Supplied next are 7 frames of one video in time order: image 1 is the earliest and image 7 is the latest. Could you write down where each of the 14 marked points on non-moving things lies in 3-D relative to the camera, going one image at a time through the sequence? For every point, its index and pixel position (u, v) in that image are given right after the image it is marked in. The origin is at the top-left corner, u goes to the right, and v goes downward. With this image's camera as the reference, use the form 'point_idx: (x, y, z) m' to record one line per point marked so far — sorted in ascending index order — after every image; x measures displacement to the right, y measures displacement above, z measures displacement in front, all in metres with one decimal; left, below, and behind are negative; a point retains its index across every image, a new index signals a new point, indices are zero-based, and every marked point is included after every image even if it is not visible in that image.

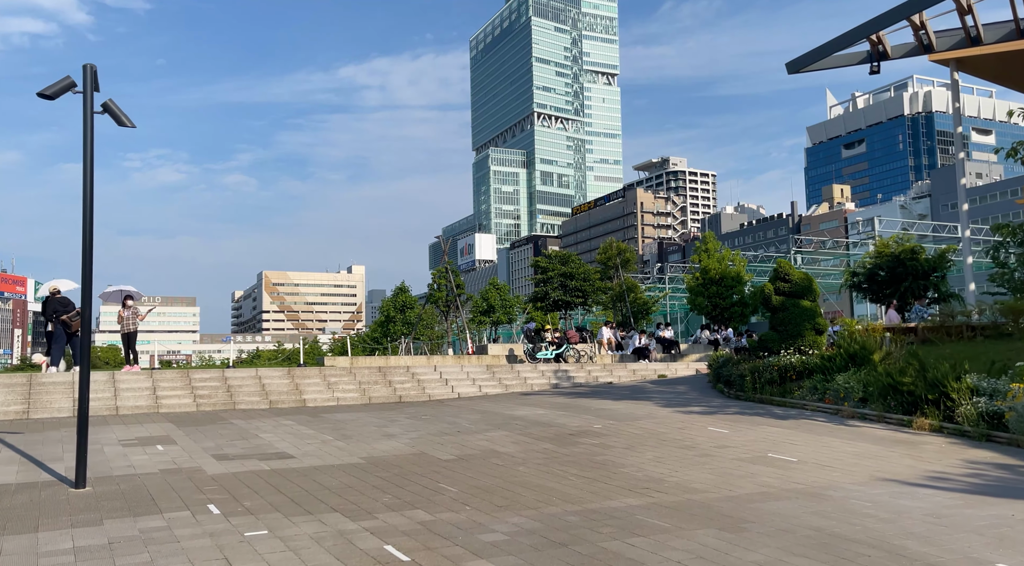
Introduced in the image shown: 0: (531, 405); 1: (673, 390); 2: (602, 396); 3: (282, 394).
0: (+0.5, -2.8, +17.6) m
1: (+4.0, -2.7, +19.1) m
2: (+2.3, -2.8, +19.2) m
3: (-5.6, -2.7, +18.7) m
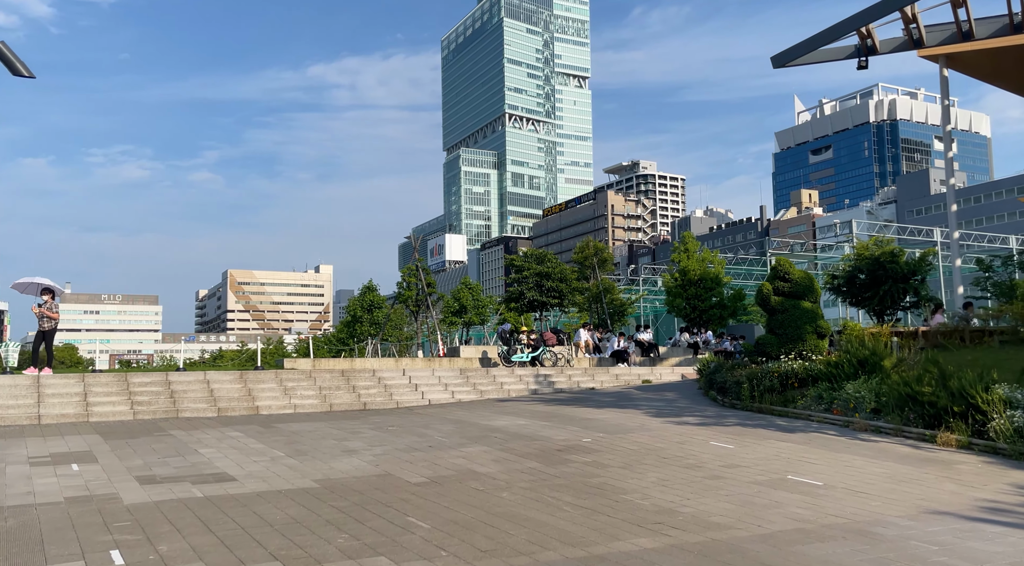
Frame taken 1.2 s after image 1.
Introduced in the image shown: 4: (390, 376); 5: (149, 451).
0: (0.0, -2.7, +16.0) m
1: (+3.4, -2.7, +17.6) m
2: (+1.7, -2.8, +17.7) m
3: (-6.1, -2.6, +16.9) m
4: (-3.1, -2.4, +19.8) m
5: (-5.4, -2.5, +11.5) m
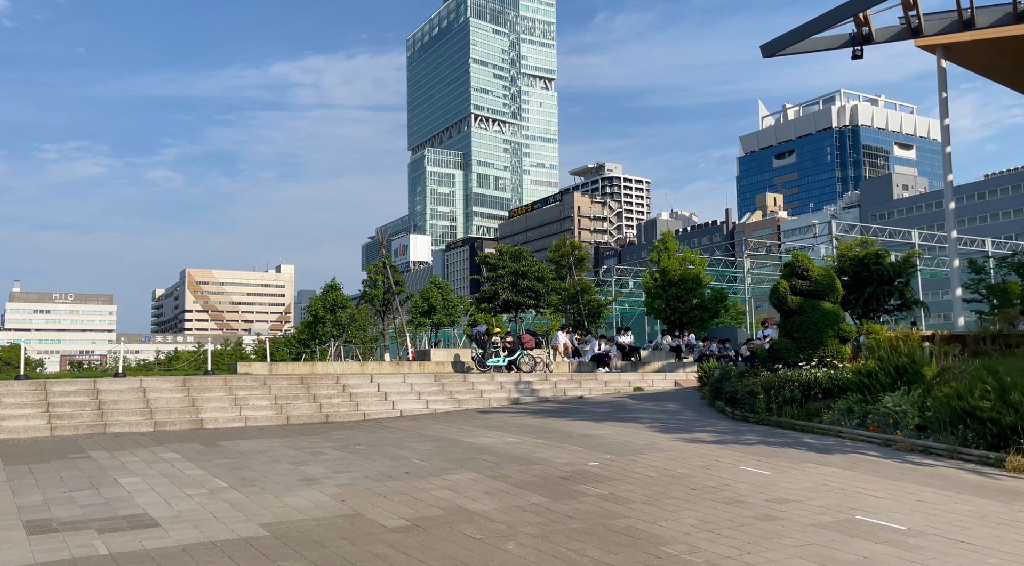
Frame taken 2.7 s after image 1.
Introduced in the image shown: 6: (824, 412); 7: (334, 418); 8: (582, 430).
0: (-0.3, -2.6, +14.0) m
1: (+3.1, -2.6, +15.8) m
2: (+1.3, -2.7, +15.8) m
3: (-6.4, -2.5, +14.6) m
4: (-3.6, -2.3, +17.7) m
5: (-5.5, -2.4, +9.3) m
6: (+5.2, -2.2, +12.9) m
7: (-3.6, -2.8, +15.7) m
8: (+1.3, -2.6, +13.4) m
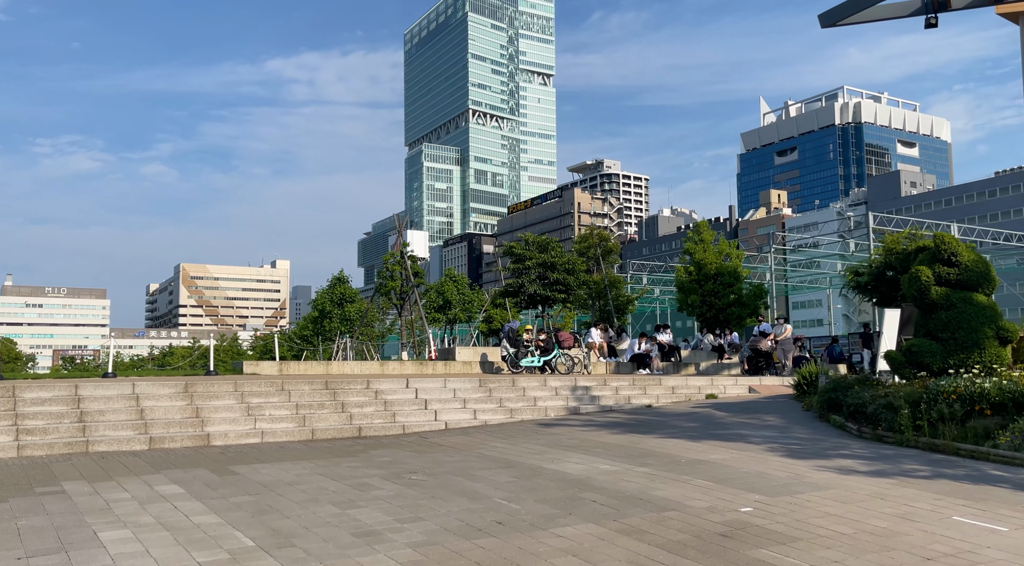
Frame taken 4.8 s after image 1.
0: (+0.9, -2.4, +11.3) m
1: (+4.3, -2.4, +13.1) m
2: (+2.6, -2.5, +13.1) m
3: (-5.2, -2.2, +11.8) m
4: (-2.4, -2.0, +14.9) m
5: (-4.2, -2.2, +6.5) m
6: (+6.4, -2.0, +10.2) m
7: (-2.4, -2.5, +13.0) m
8: (+2.5, -2.4, +10.7) m
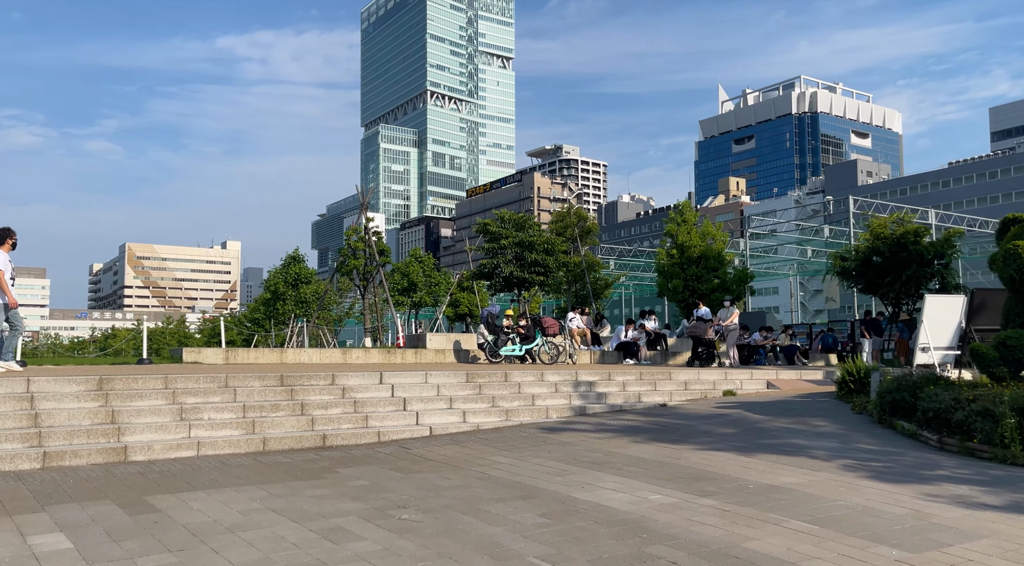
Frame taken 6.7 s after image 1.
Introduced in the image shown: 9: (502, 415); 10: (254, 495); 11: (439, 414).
0: (+1.0, -2.1, +8.8) m
1: (+4.3, -2.1, +10.9) m
2: (+2.6, -2.2, +10.7) m
3: (-5.1, -1.8, +9.0) m
4: (-2.4, -1.6, +12.3) m
5: (-3.8, -1.9, +3.8) m
6: (+6.6, -1.8, +8.1) m
7: (-2.4, -2.1, +10.4) m
8: (+2.6, -2.1, +8.4) m
9: (-0.2, -2.1, +12.2) m
10: (-2.5, -2.1, +7.6) m
11: (-1.1, -2.0, +11.7) m
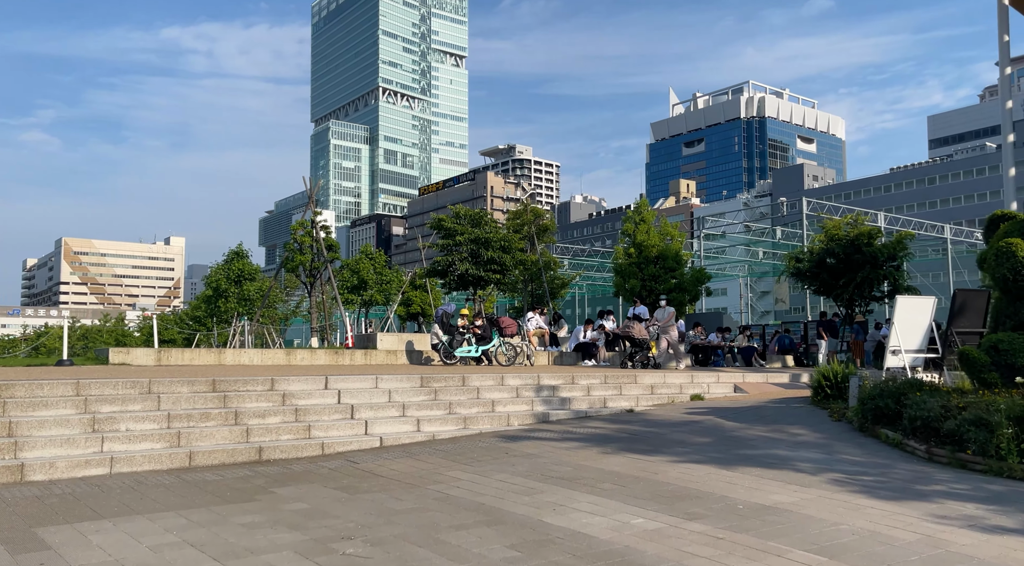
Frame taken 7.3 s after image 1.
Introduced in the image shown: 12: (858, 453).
0: (+0.6, -2.1, +7.9) m
1: (+3.8, -2.1, +10.2) m
2: (+2.0, -2.1, +9.9) m
3: (-5.5, -1.7, +7.8) m
4: (-3.0, -1.5, +11.2) m
5: (-3.9, -1.8, +2.6) m
6: (+6.3, -1.8, +7.5) m
7: (-2.9, -2.1, +9.3) m
8: (+2.2, -2.1, +7.6) m
9: (-0.8, -2.0, +11.2) m
10: (-2.9, -2.0, +6.4) m
11: (-1.7, -1.9, +10.7) m
12: (+4.3, -2.1, +9.5) m
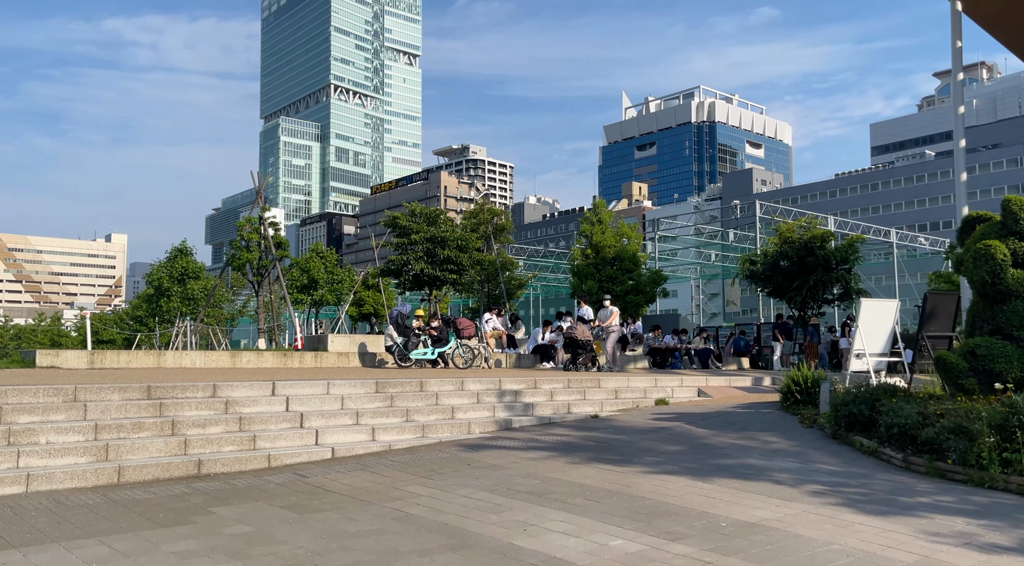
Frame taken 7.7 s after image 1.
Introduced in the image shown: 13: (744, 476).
0: (+0.3, -2.1, +7.4) m
1: (+3.3, -2.1, +9.8) m
2: (+1.6, -2.2, +9.4) m
3: (-5.8, -1.7, +6.8) m
4: (-3.6, -1.5, +10.4) m
5: (-3.9, -1.8, +1.7) m
6: (+5.9, -1.8, +7.3) m
7: (-3.3, -2.0, +8.5) m
8: (+1.9, -2.1, +7.1) m
9: (-1.3, -2.0, +10.5) m
10: (-3.1, -2.0, +5.7) m
11: (-2.2, -1.9, +10.0) m
12: (+3.9, -2.1, +9.1) m
13: (+2.5, -2.1, +8.5) m
